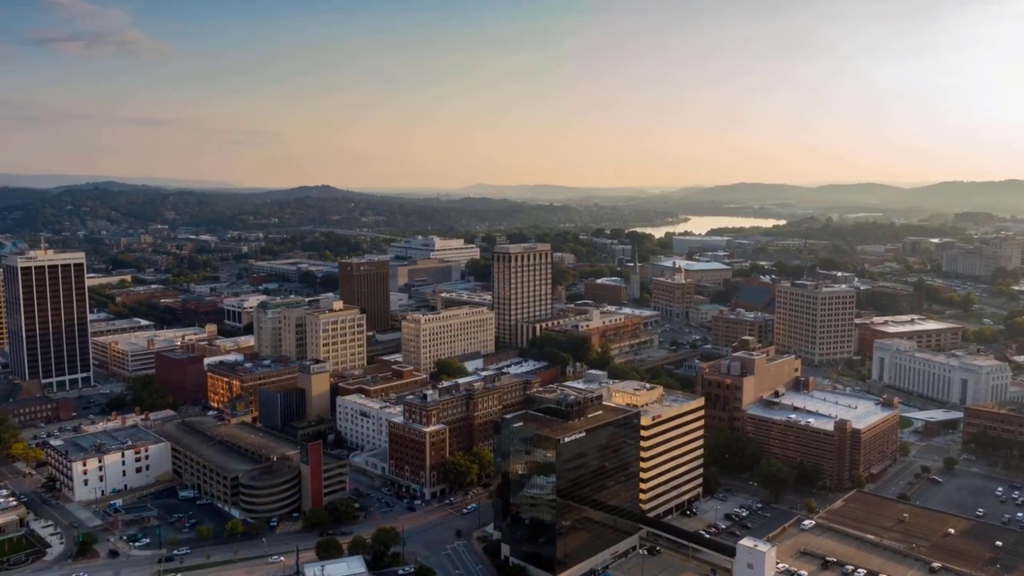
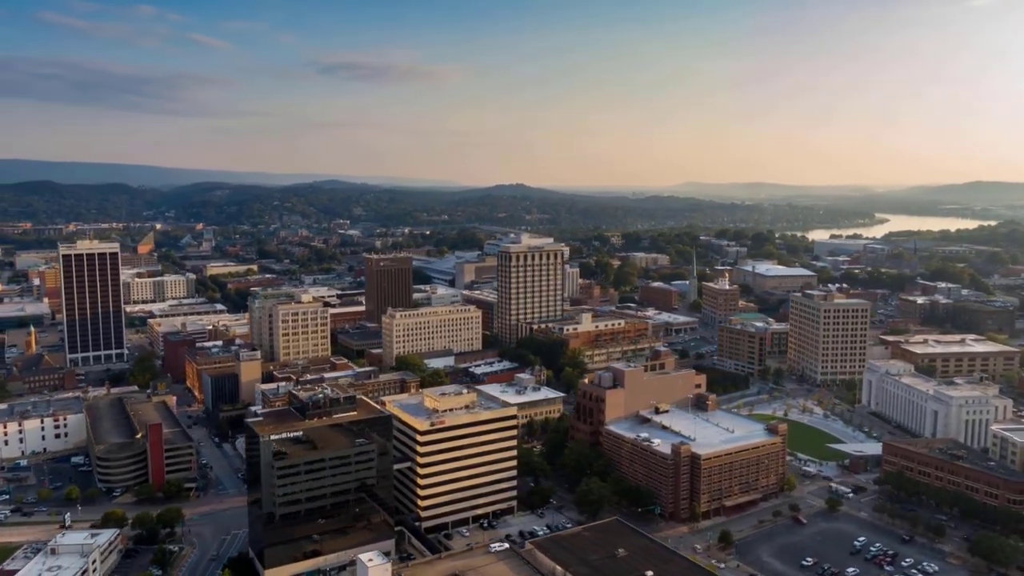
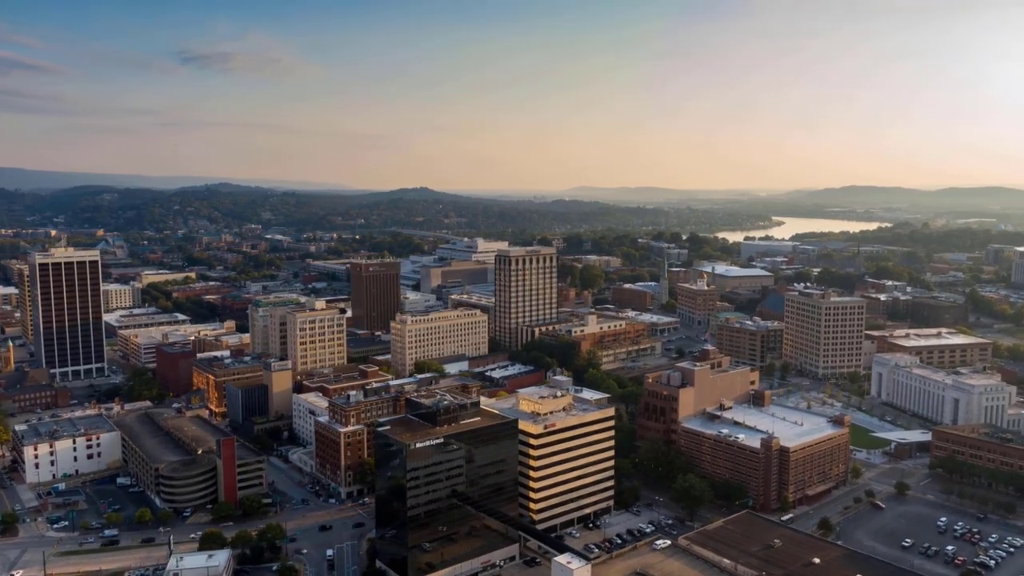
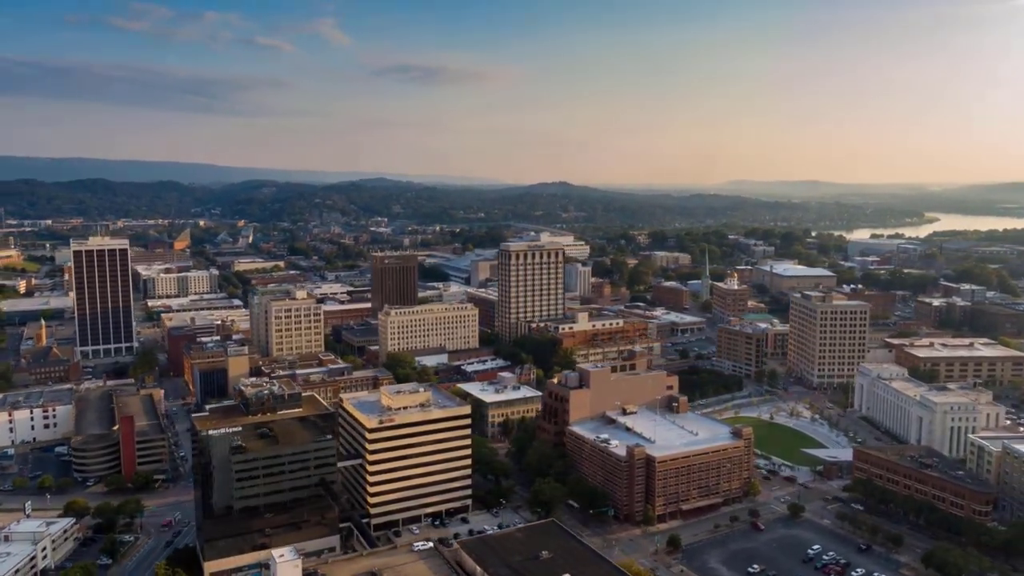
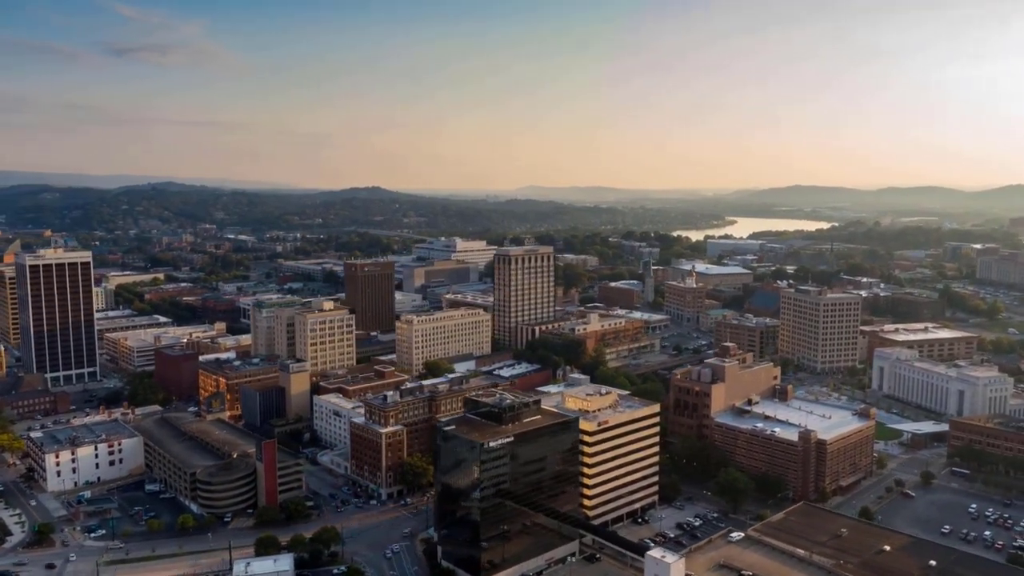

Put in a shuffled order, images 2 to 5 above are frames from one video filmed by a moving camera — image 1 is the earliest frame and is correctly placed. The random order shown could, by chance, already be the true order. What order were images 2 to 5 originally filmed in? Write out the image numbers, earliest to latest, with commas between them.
5, 3, 2, 4
